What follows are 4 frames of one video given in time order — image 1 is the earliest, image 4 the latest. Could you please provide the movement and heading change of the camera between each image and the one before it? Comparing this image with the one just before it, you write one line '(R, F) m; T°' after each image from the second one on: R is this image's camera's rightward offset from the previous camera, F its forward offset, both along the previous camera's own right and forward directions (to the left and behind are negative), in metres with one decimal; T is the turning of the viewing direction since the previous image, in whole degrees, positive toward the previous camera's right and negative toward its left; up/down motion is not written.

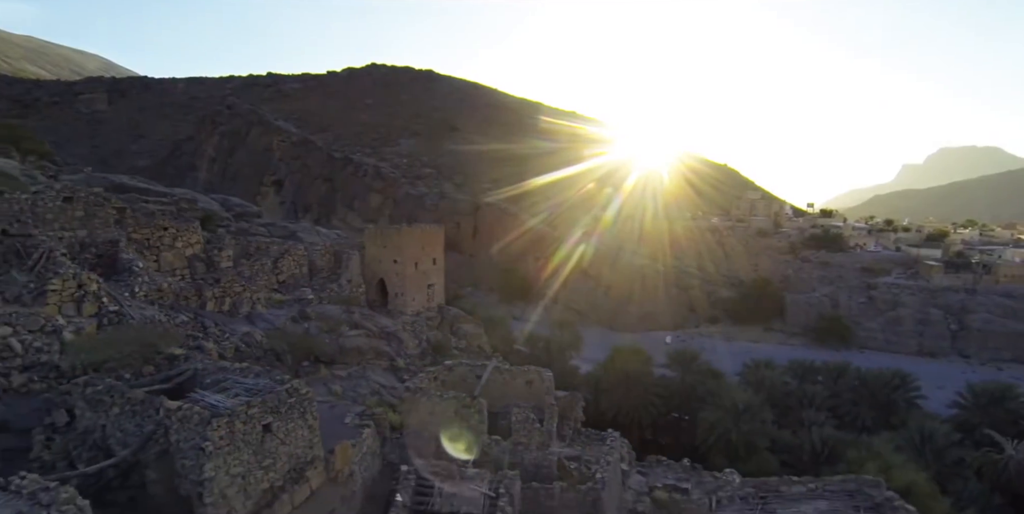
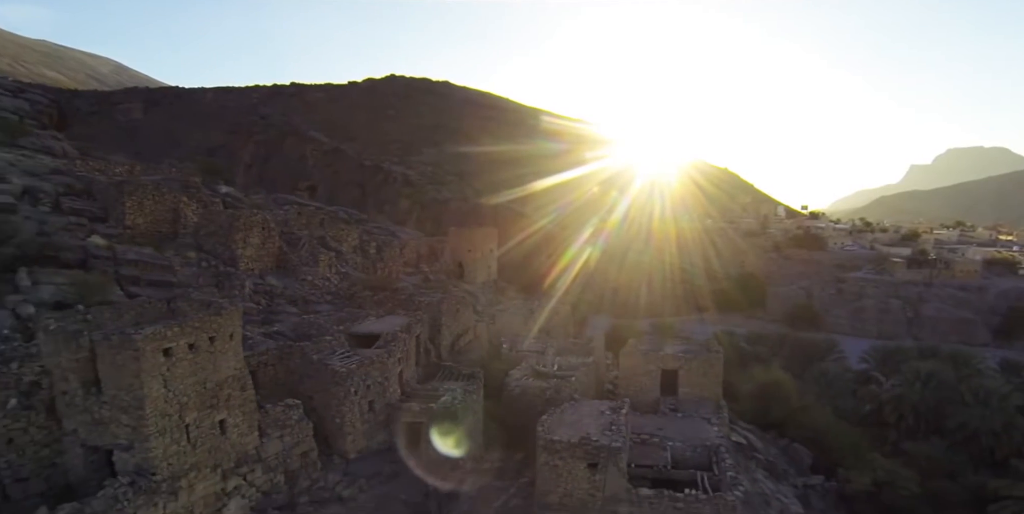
(-0.7, -6.0) m; -1°
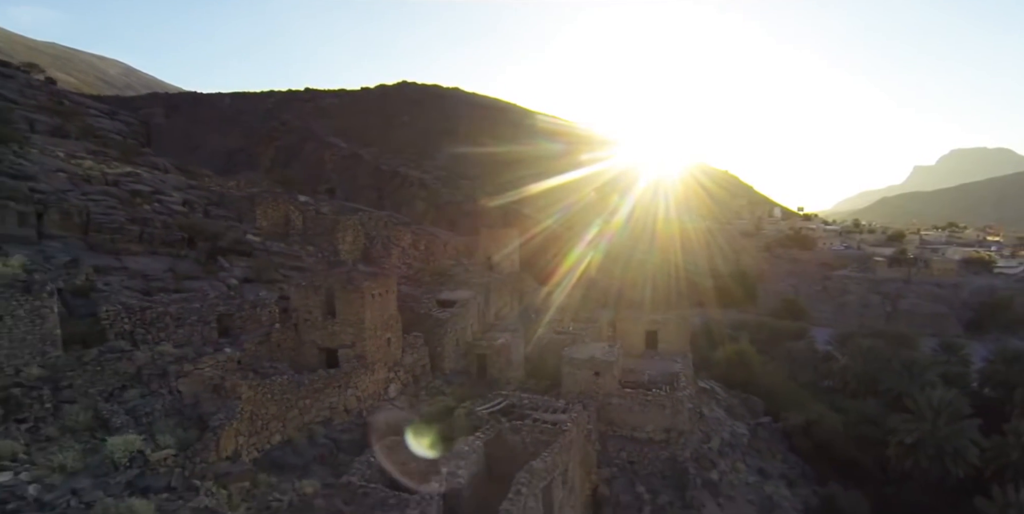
(-0.6, -4.0) m; 0°
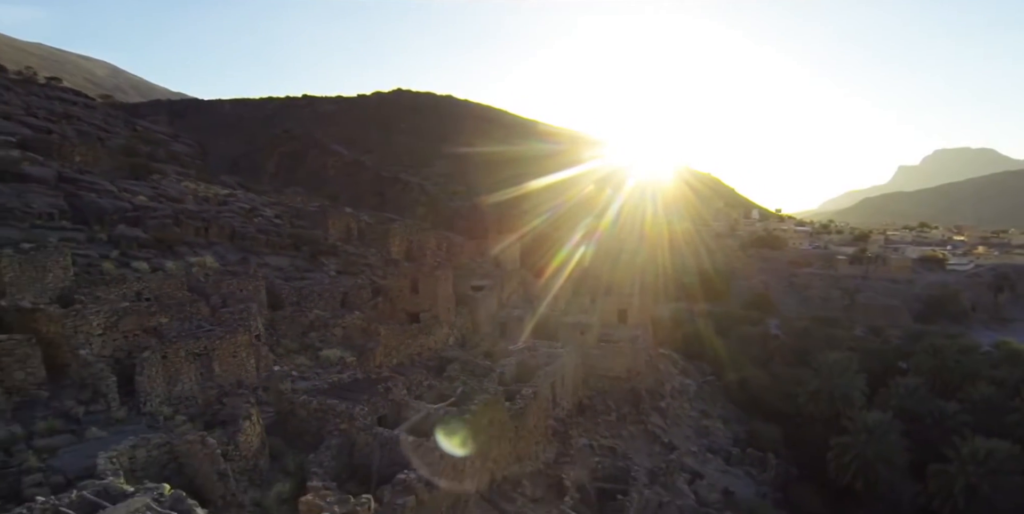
(-0.6, -5.1) m; +1°
